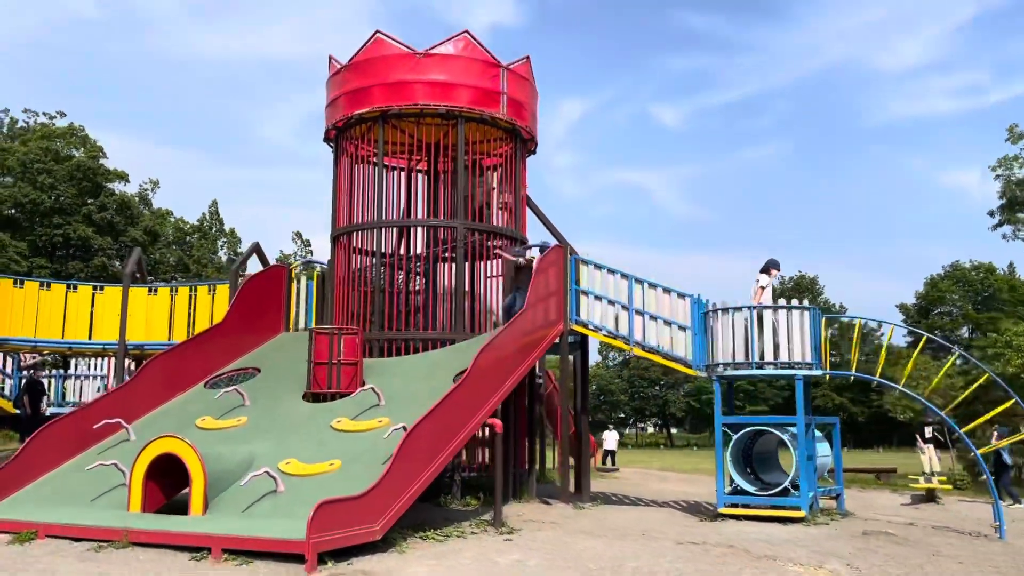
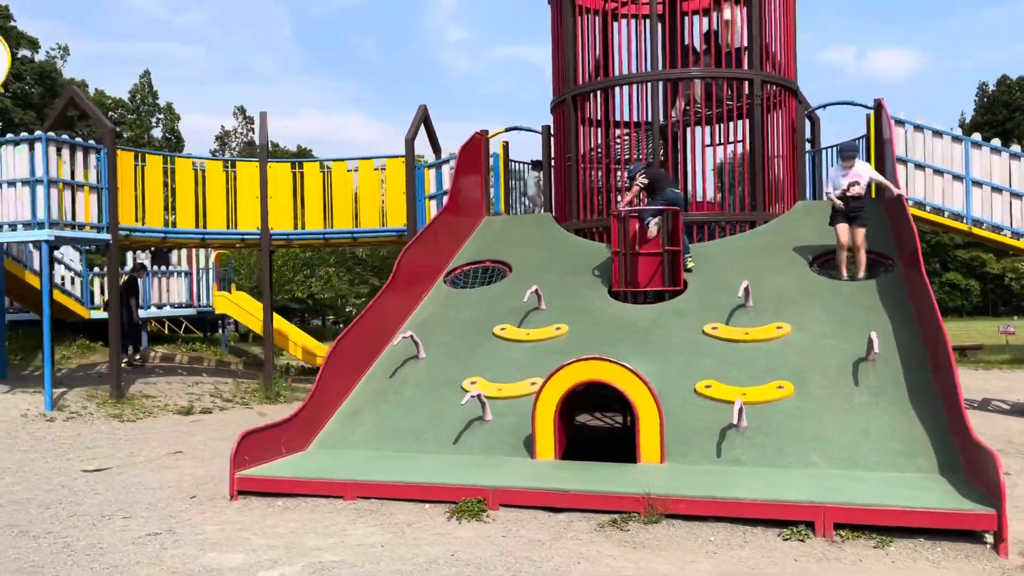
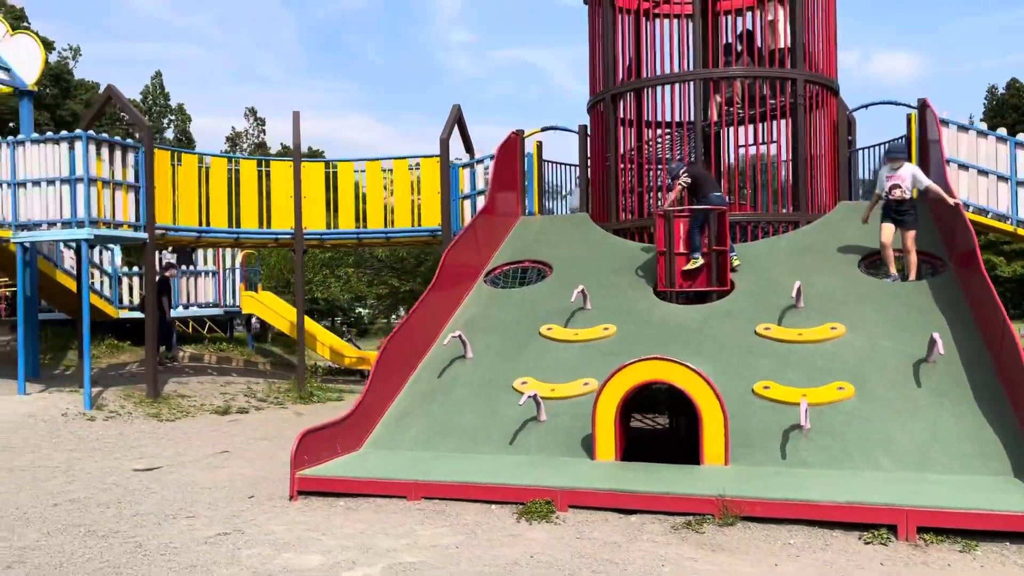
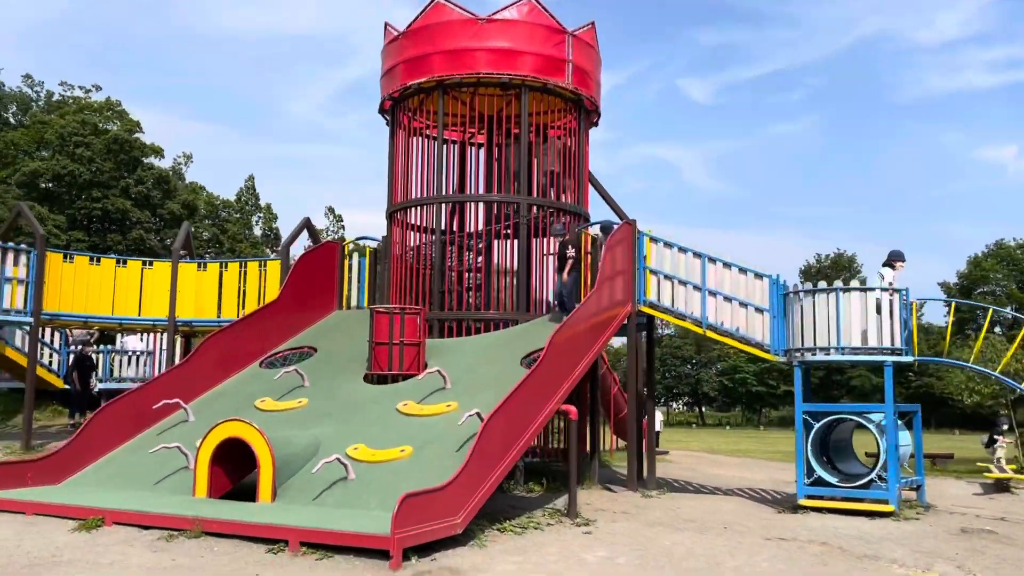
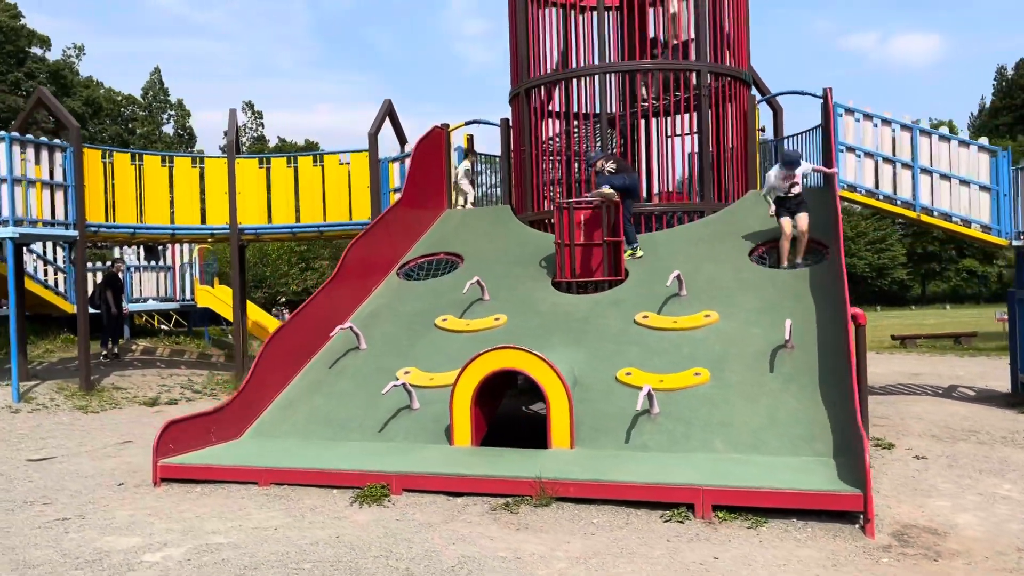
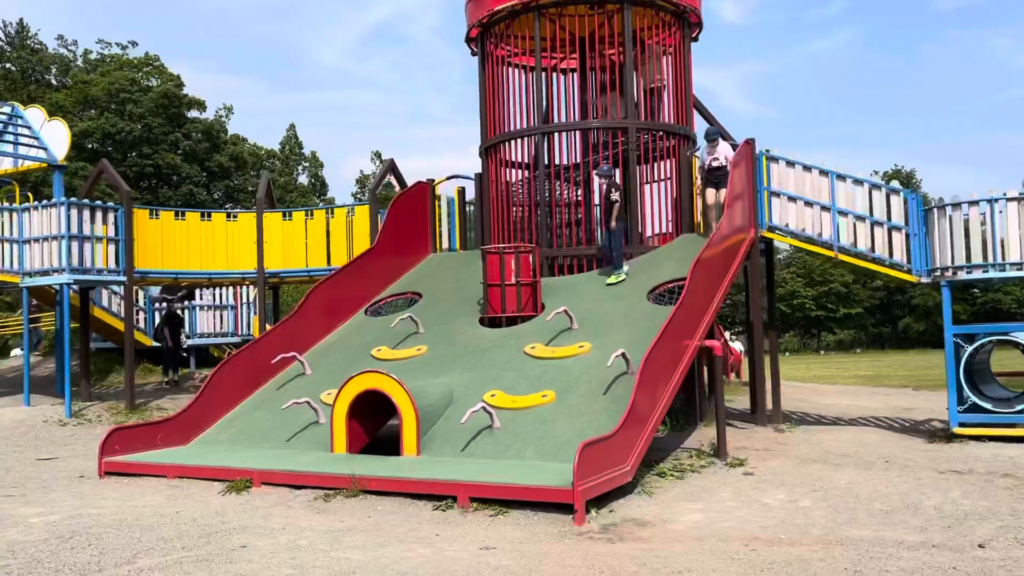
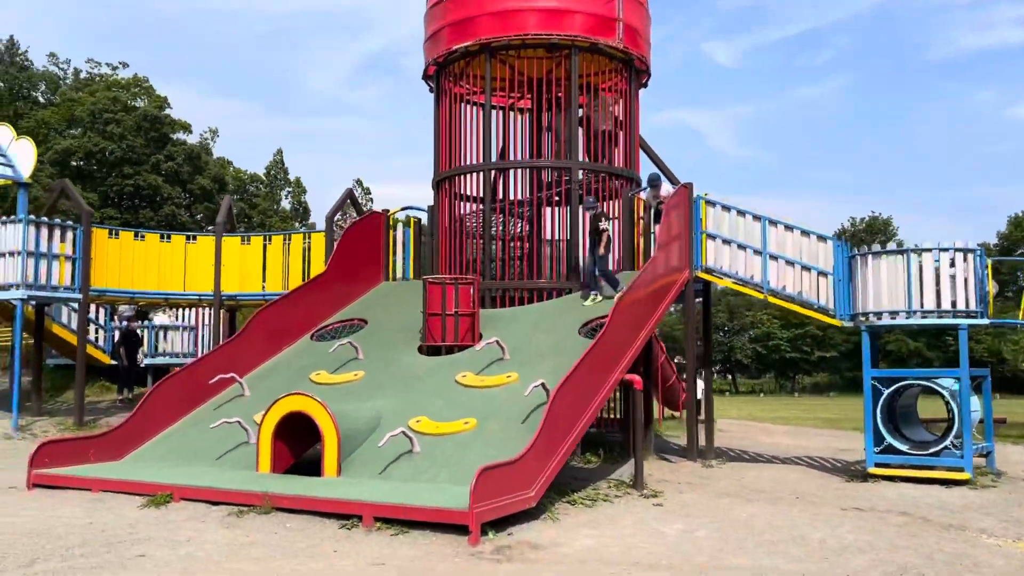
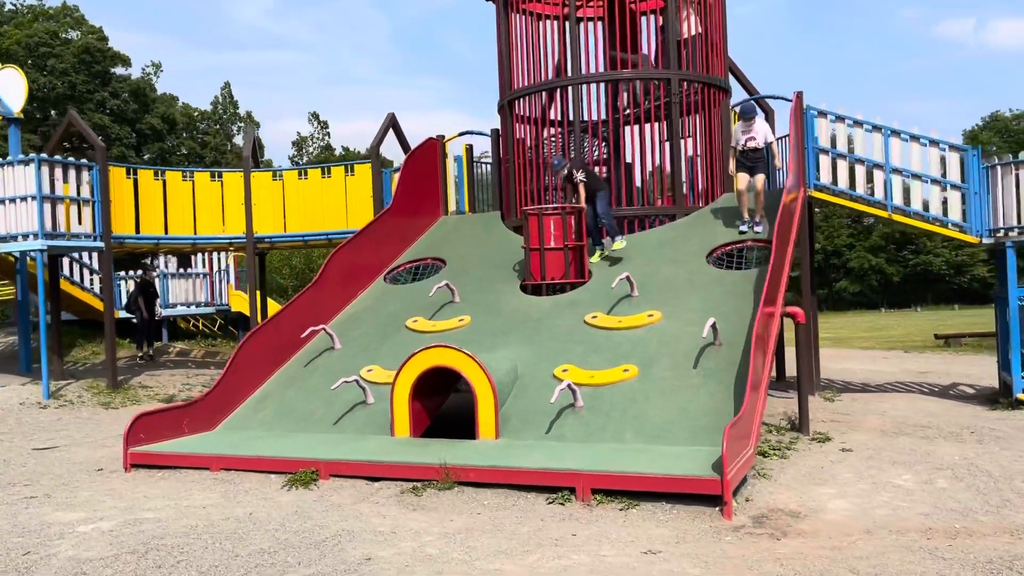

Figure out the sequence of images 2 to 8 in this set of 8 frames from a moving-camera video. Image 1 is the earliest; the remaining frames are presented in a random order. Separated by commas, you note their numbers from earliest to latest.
4, 7, 6, 8, 5, 2, 3
